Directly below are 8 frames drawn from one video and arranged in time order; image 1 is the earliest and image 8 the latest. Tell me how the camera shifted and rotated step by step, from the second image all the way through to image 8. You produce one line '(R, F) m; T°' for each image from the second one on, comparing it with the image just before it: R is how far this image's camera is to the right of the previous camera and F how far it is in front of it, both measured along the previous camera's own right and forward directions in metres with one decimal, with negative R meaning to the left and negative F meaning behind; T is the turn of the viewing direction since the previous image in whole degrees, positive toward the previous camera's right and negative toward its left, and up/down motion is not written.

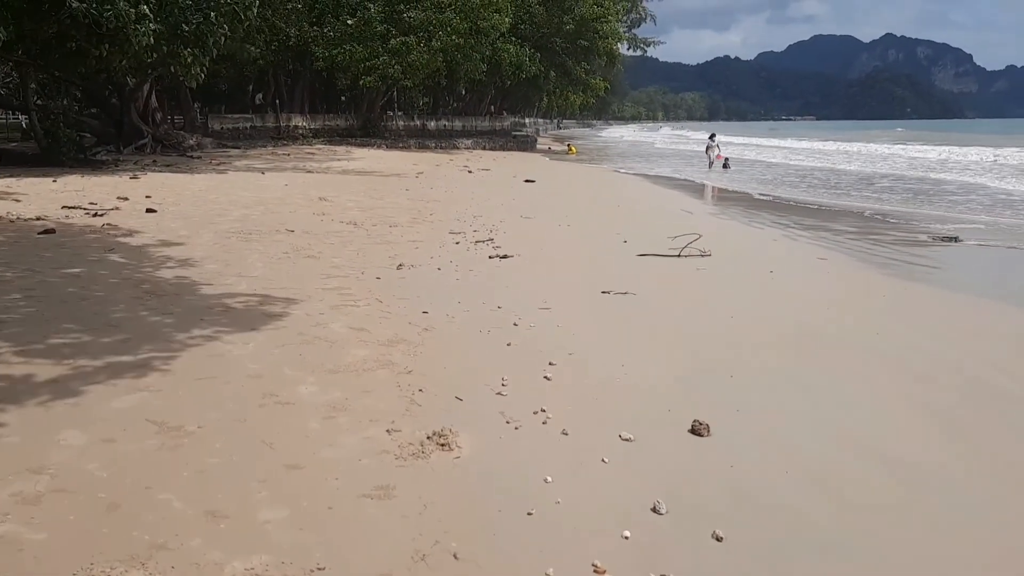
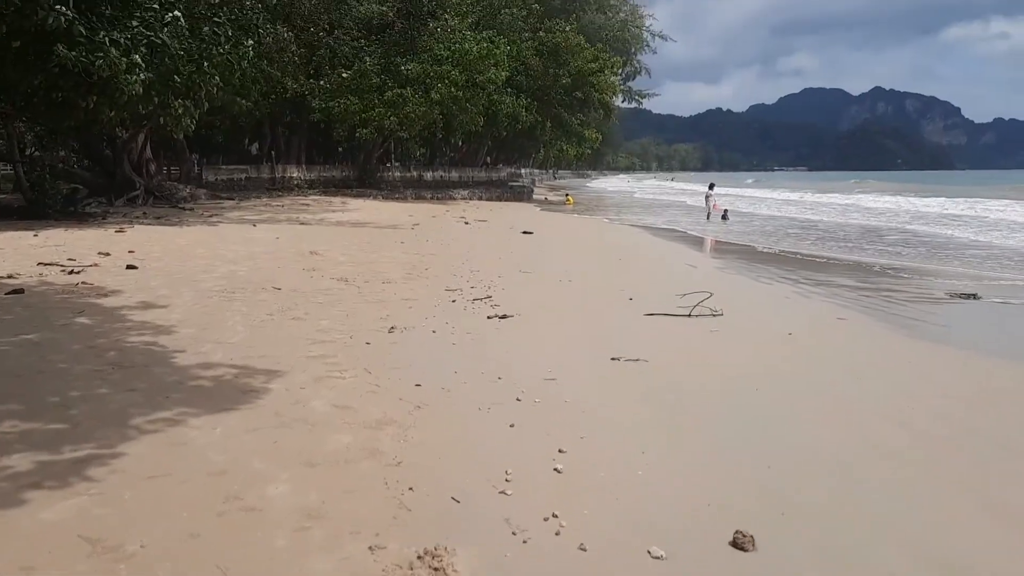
(0.0, +0.4) m; 0°
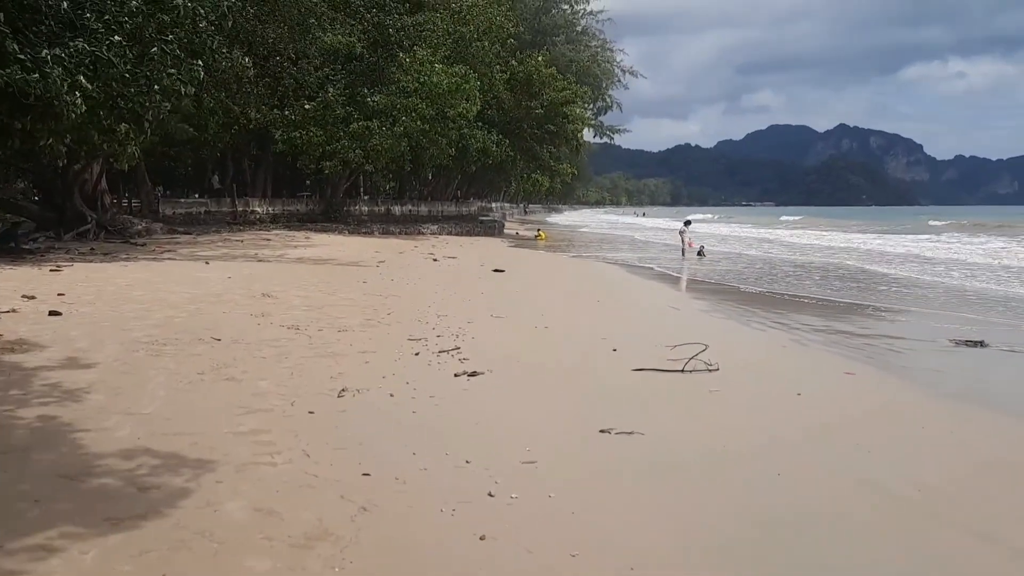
(0.0, +0.8) m; +2°
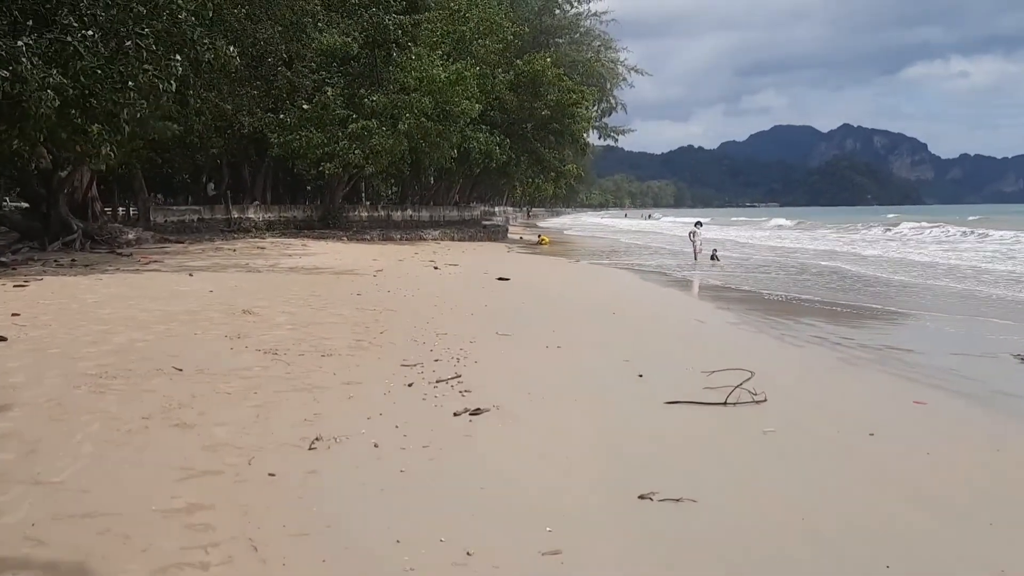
(0.0, +1.0) m; 0°
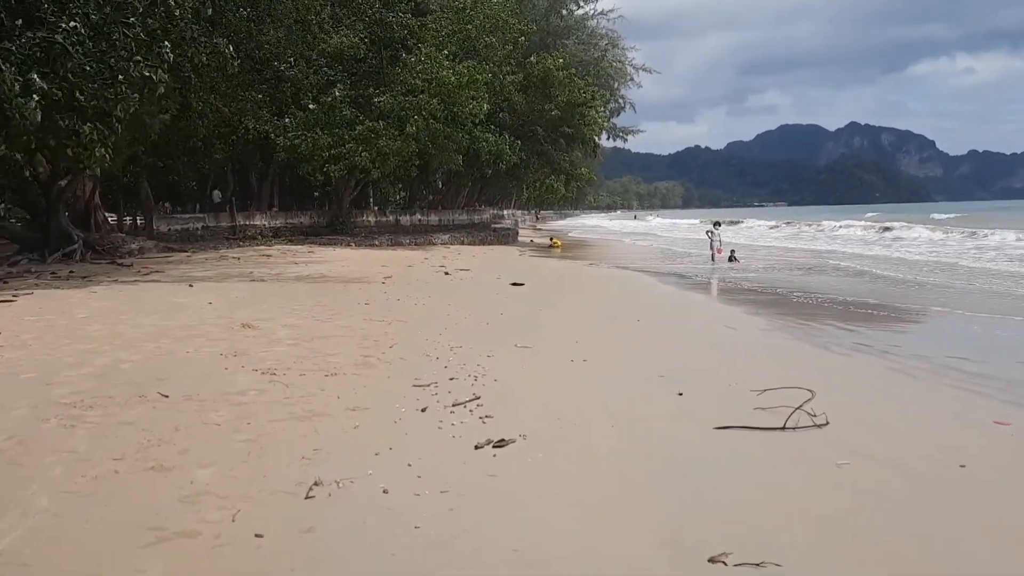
(-0.1, +0.6) m; -1°
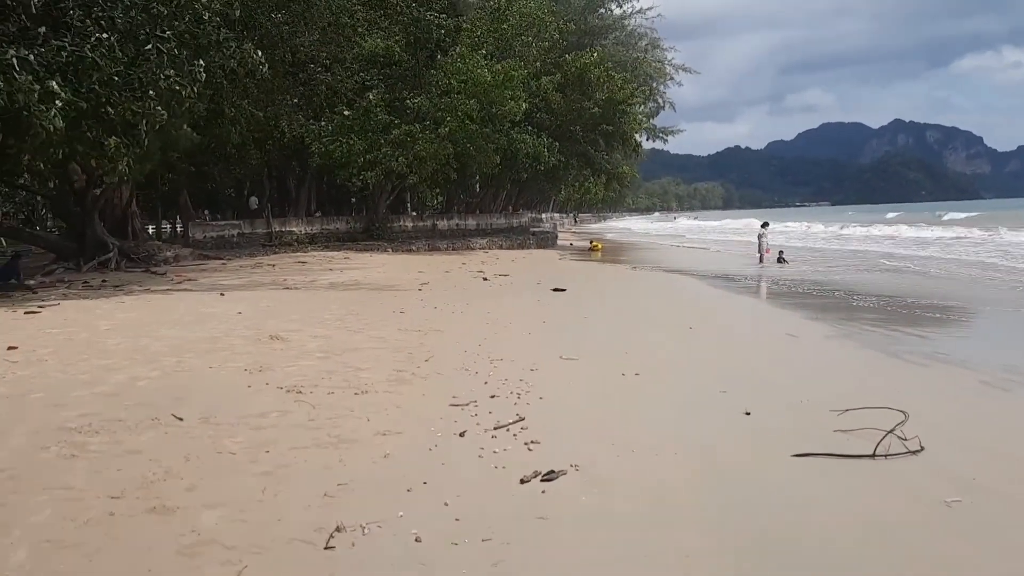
(0.0, +0.5) m; -2°
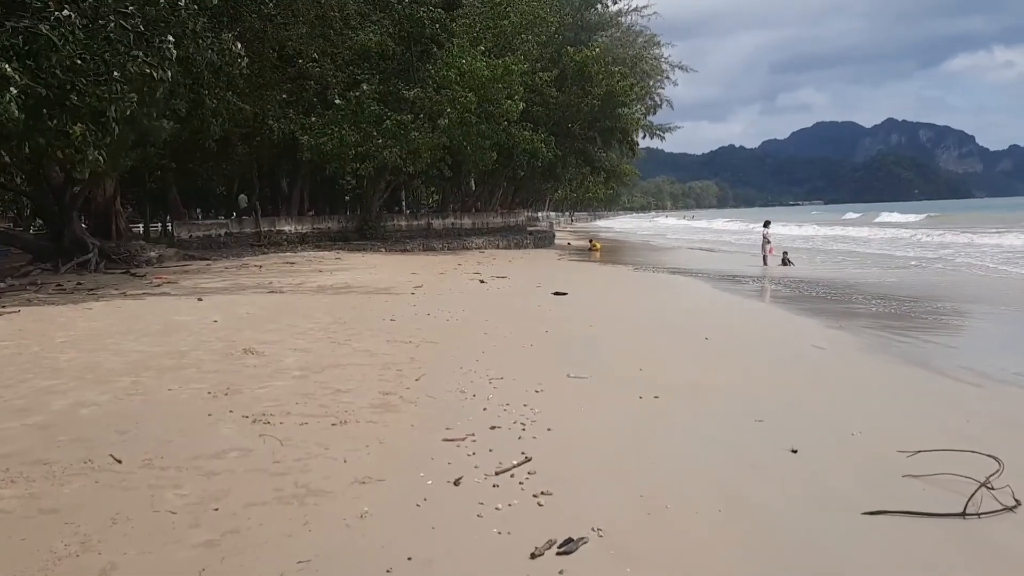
(0.0, +0.8) m; 0°
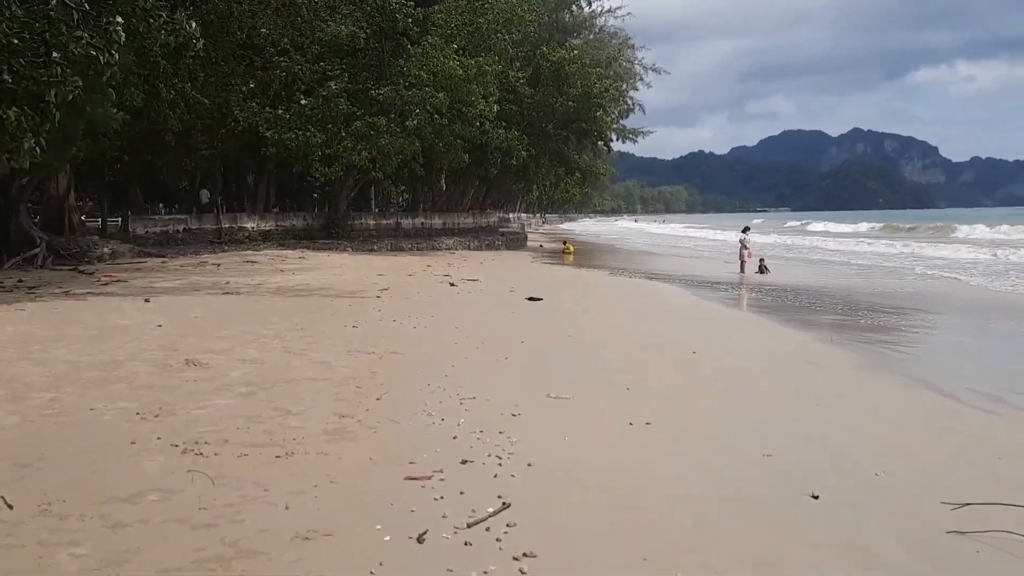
(0.0, +0.6) m; +2°
